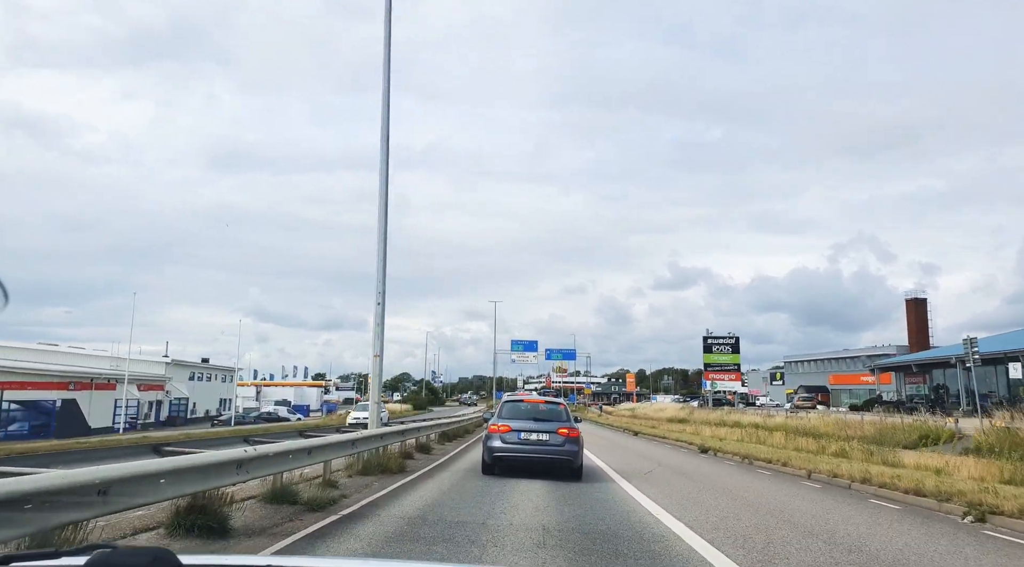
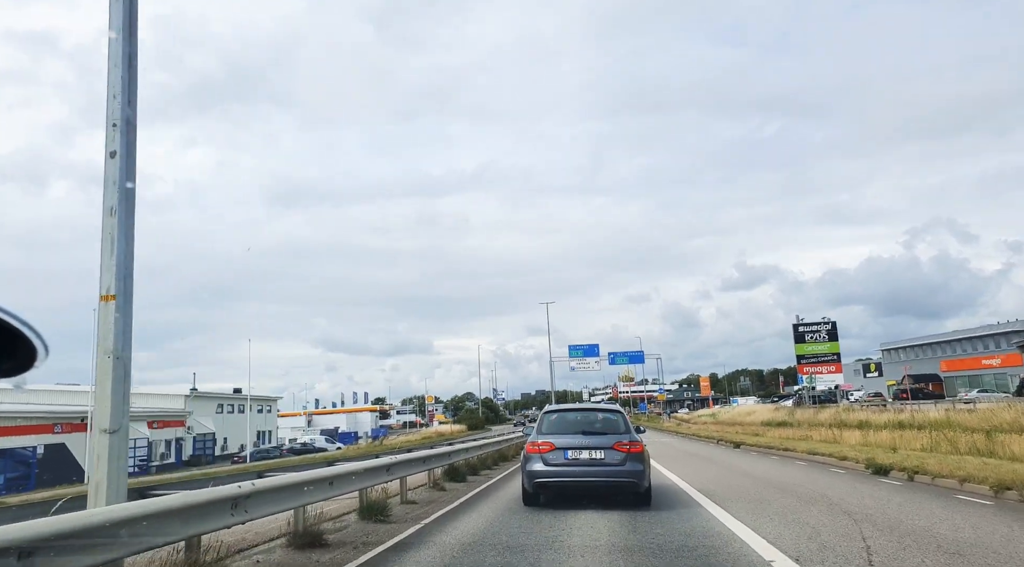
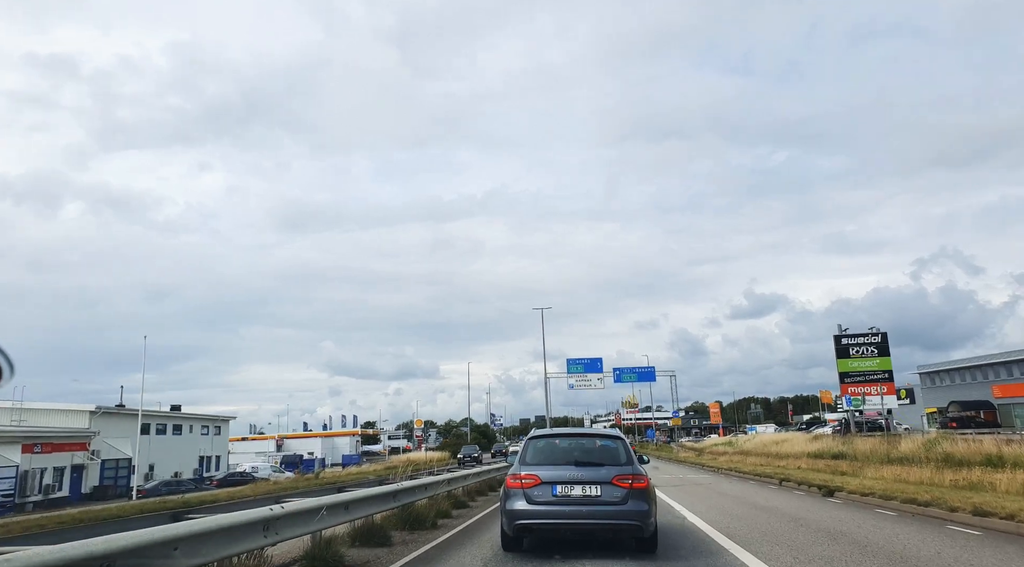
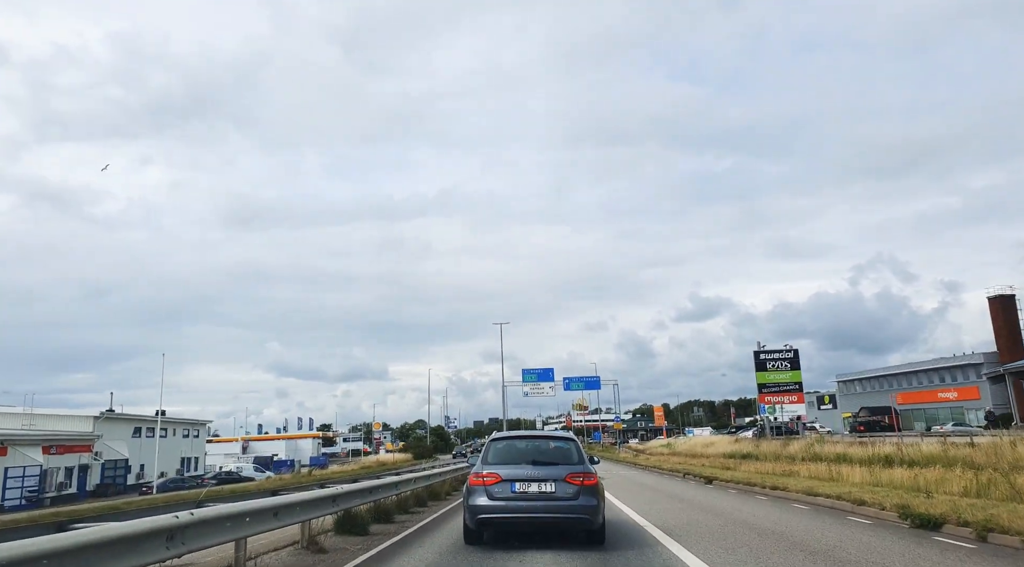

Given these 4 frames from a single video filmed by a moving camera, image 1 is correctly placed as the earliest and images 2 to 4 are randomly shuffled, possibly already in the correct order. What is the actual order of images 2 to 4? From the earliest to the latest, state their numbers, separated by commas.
2, 4, 3
